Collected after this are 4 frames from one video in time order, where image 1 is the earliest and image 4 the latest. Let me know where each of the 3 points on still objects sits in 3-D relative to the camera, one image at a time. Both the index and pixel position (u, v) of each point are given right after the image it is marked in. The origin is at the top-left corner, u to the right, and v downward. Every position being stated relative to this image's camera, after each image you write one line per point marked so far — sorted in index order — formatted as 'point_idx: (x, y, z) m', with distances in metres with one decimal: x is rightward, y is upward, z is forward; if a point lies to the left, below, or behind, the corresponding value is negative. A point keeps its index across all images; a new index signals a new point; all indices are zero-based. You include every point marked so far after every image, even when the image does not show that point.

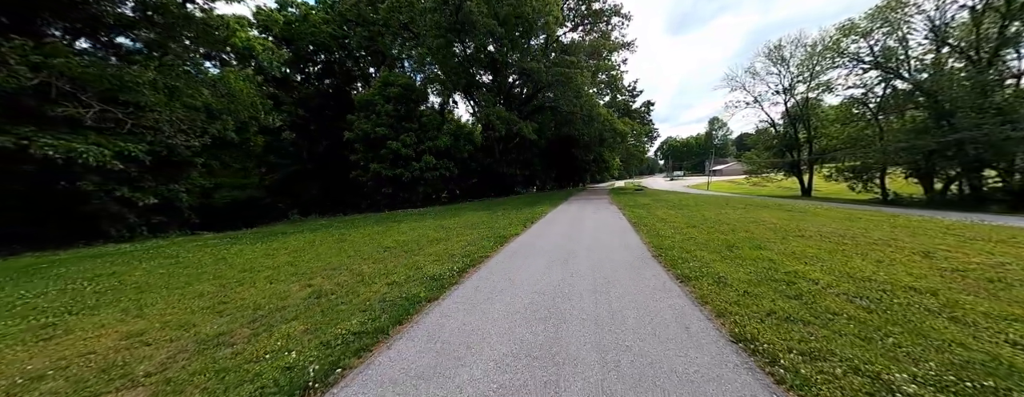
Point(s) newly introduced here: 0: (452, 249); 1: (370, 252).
0: (-1.3, -1.1, +6.3) m
1: (-3.2, -1.2, +6.4) m
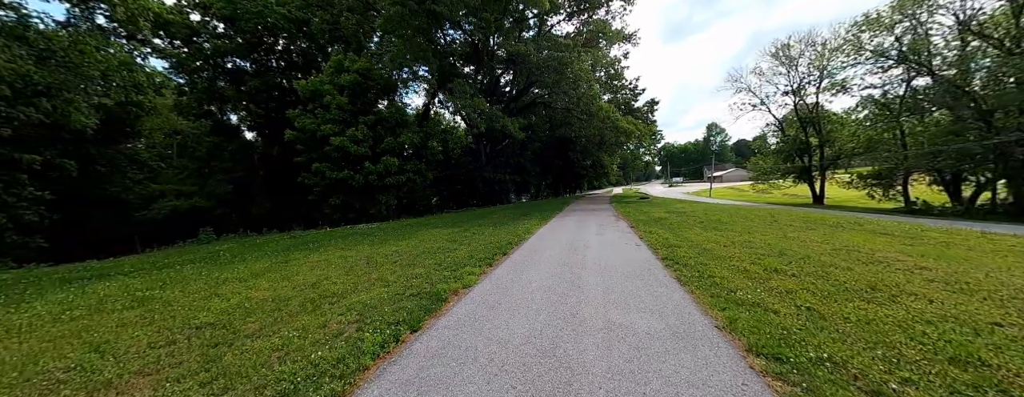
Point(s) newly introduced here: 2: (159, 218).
0: (-2.1, -1.5, +2.8) m
1: (-4.0, -1.6, +2.8) m
2: (-22.9, -1.3, +18.5) m
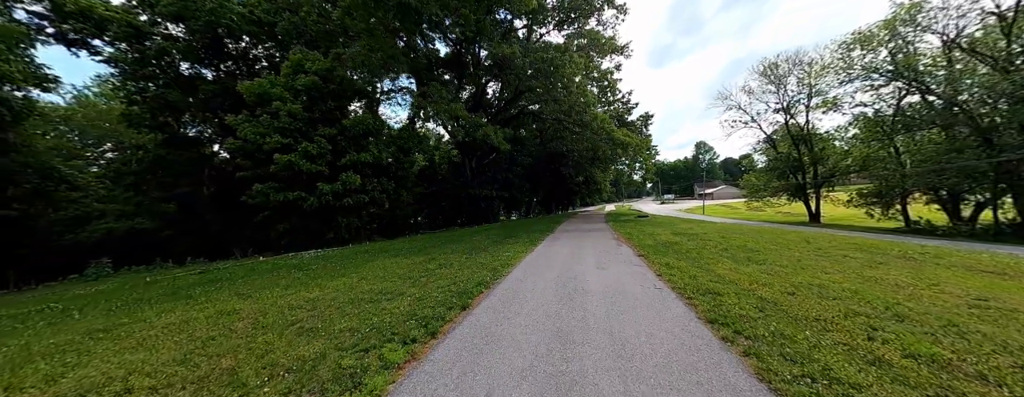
0: (-2.6, -1.6, +0.5) m
1: (-4.4, -1.7, +0.5) m
2: (-23.8, -2.3, +15.6) m
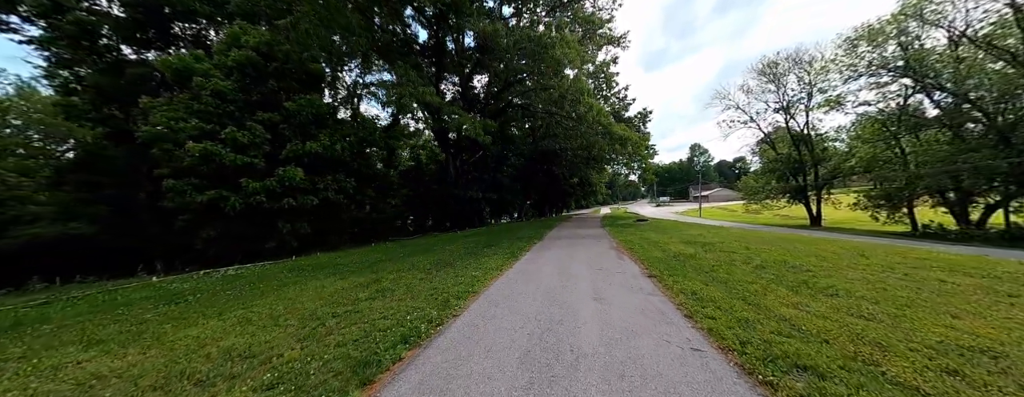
0: (-3.1, -1.6, -1.7) m
1: (-5.0, -1.7, -1.8) m
2: (-24.6, -2.4, +13.0) m
